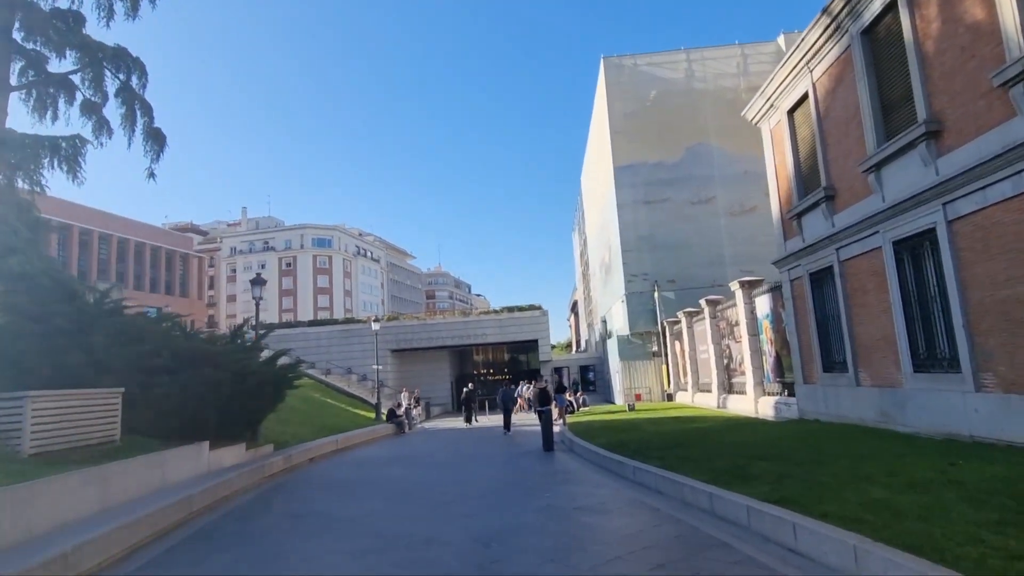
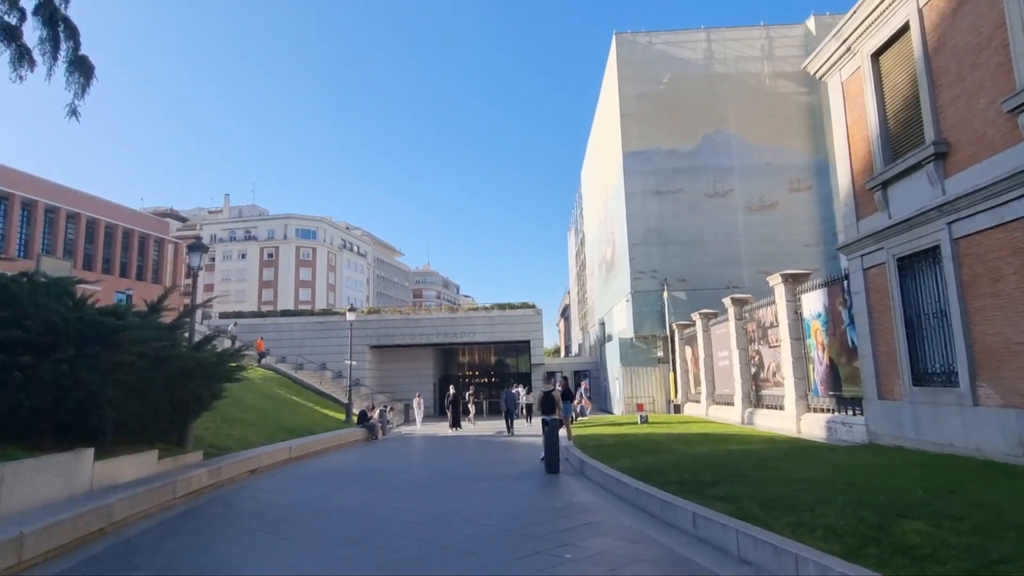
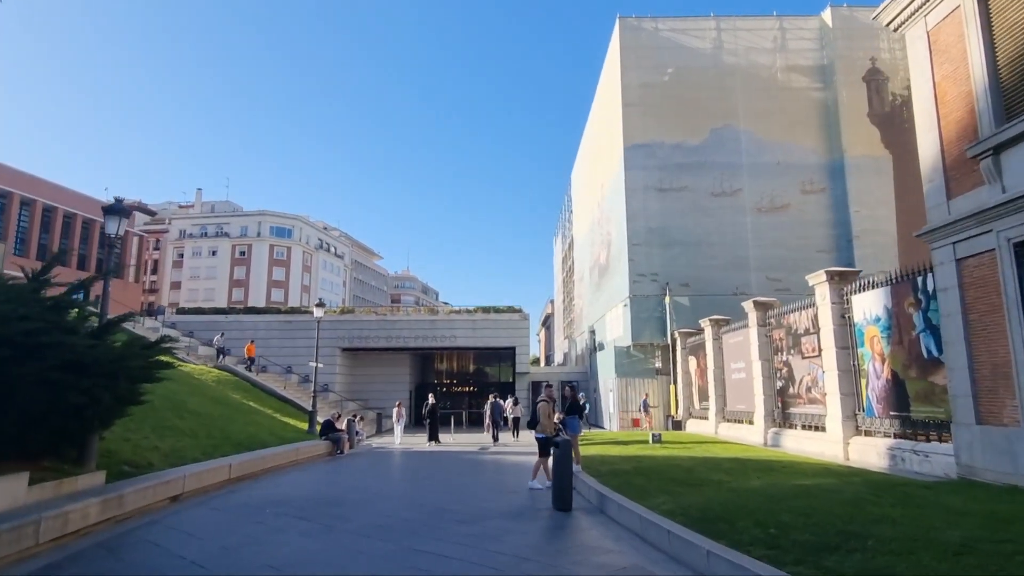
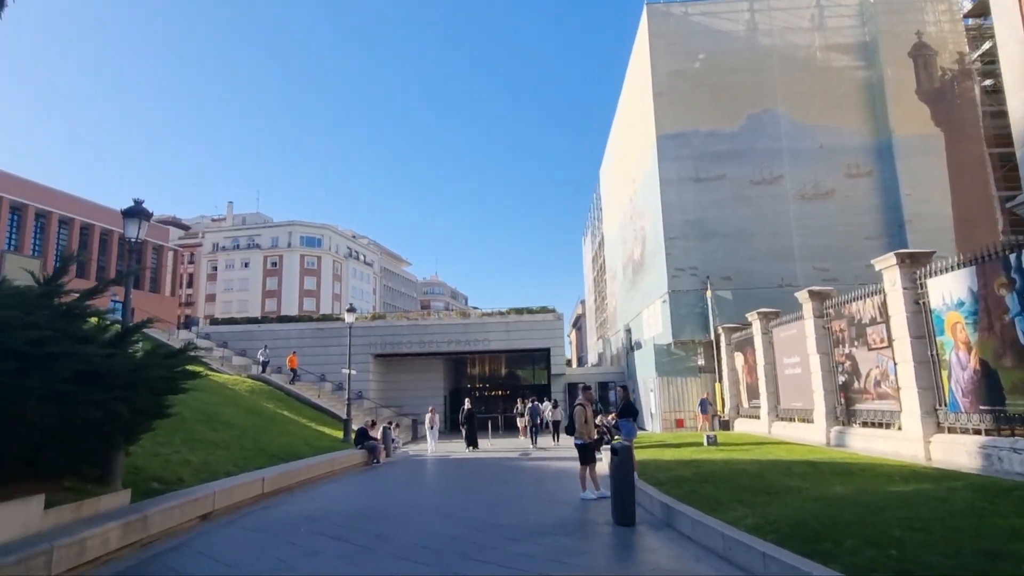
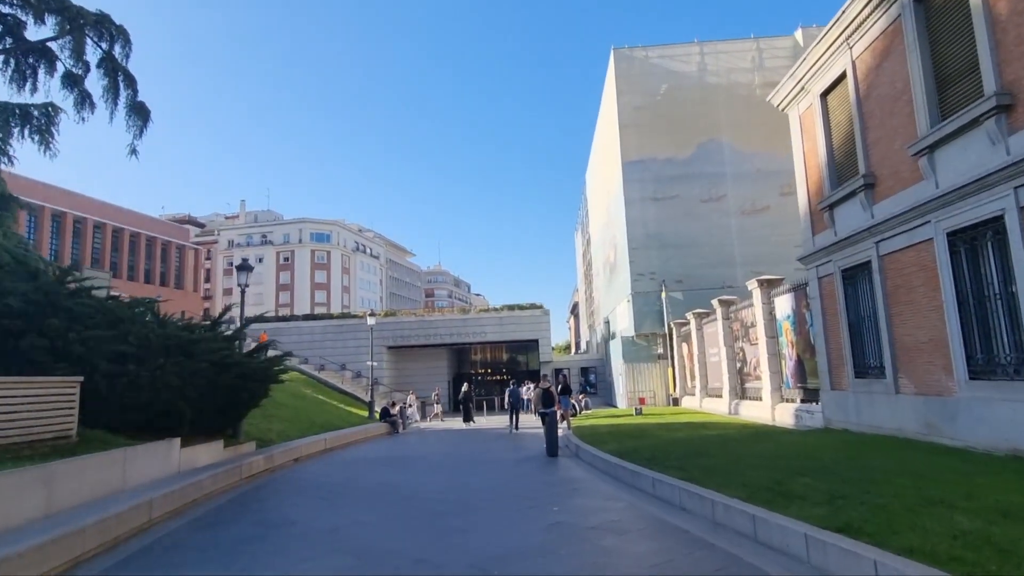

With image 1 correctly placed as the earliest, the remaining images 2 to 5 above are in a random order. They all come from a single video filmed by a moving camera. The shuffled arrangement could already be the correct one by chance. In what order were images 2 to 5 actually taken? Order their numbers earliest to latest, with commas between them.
5, 2, 3, 4
